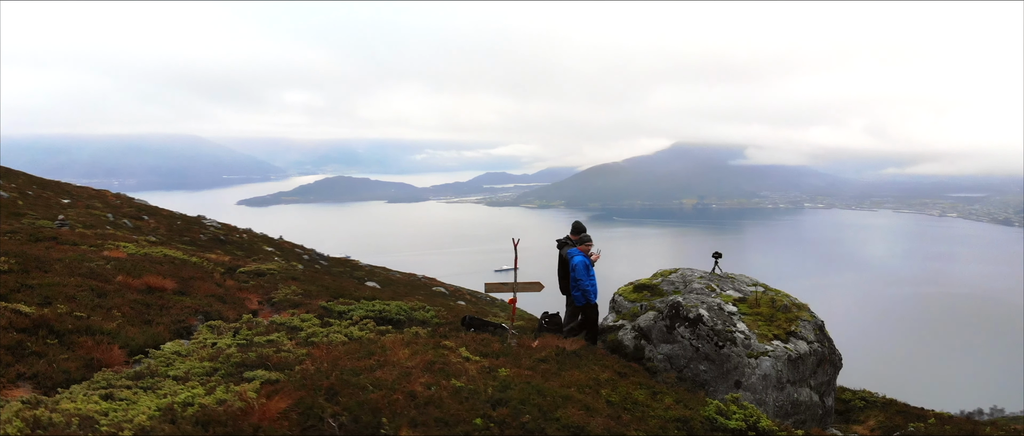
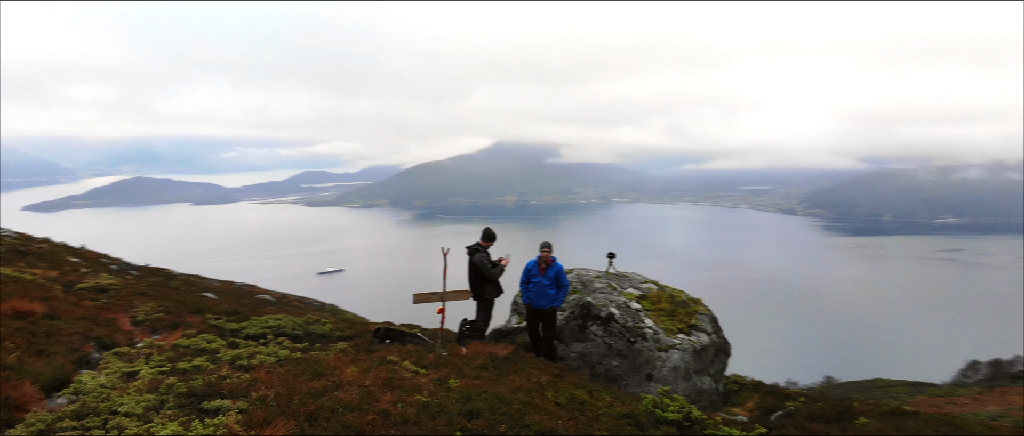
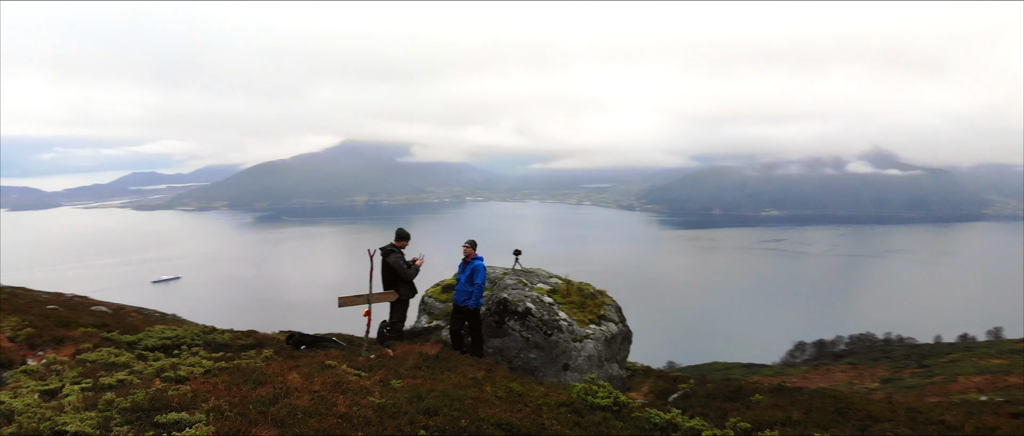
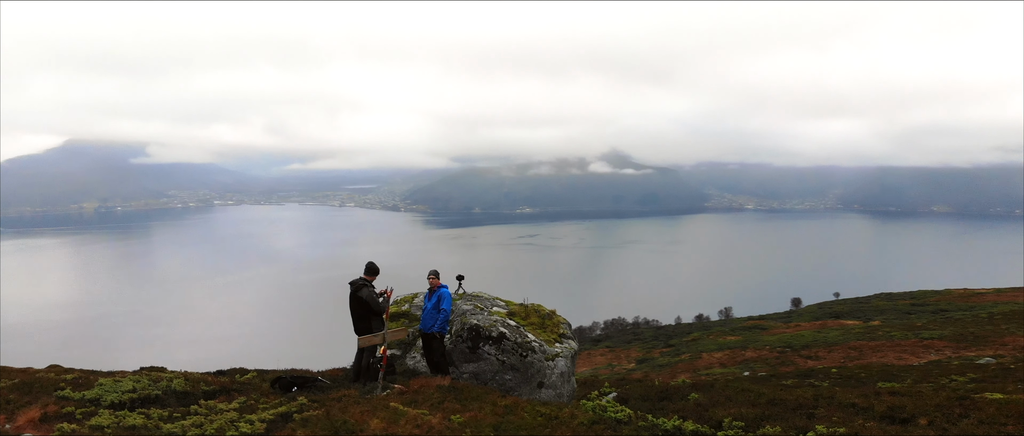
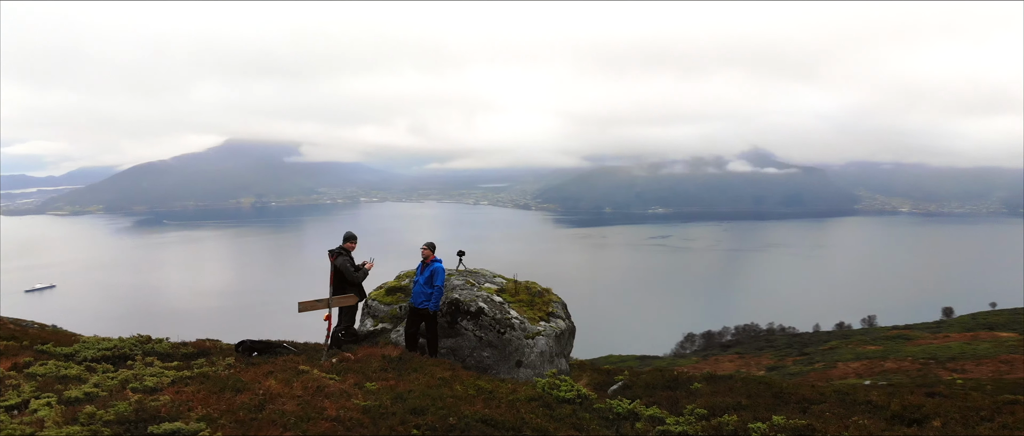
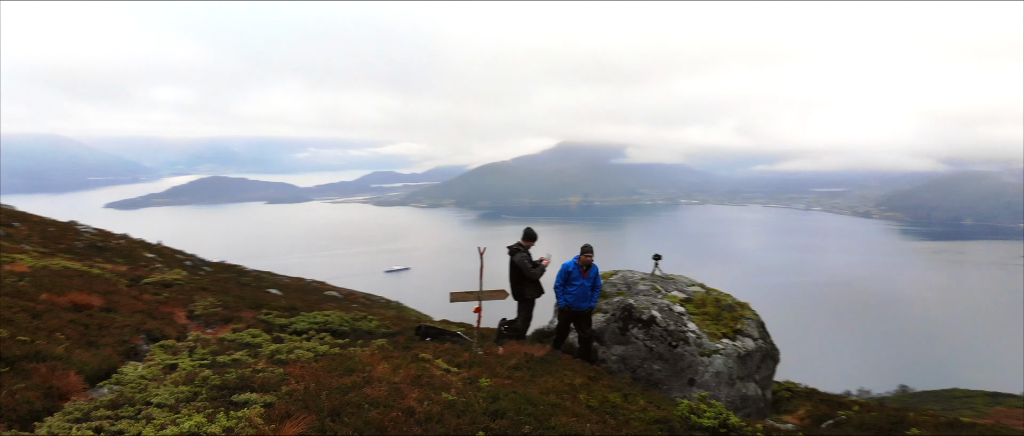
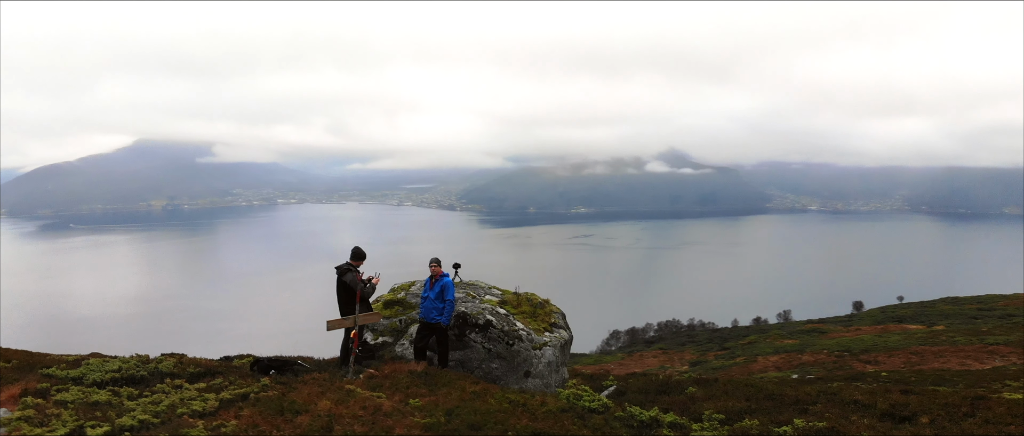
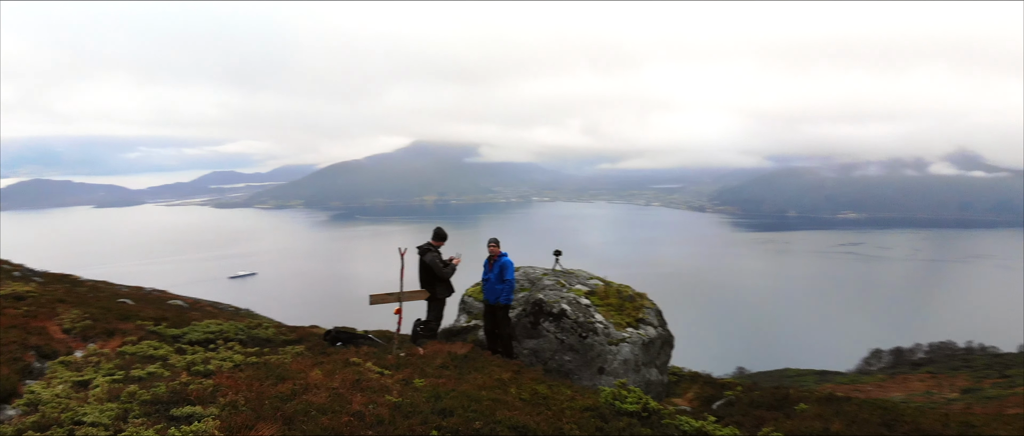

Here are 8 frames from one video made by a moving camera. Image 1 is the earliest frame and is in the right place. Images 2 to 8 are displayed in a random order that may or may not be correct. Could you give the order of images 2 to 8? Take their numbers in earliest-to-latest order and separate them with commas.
6, 2, 8, 3, 5, 7, 4
